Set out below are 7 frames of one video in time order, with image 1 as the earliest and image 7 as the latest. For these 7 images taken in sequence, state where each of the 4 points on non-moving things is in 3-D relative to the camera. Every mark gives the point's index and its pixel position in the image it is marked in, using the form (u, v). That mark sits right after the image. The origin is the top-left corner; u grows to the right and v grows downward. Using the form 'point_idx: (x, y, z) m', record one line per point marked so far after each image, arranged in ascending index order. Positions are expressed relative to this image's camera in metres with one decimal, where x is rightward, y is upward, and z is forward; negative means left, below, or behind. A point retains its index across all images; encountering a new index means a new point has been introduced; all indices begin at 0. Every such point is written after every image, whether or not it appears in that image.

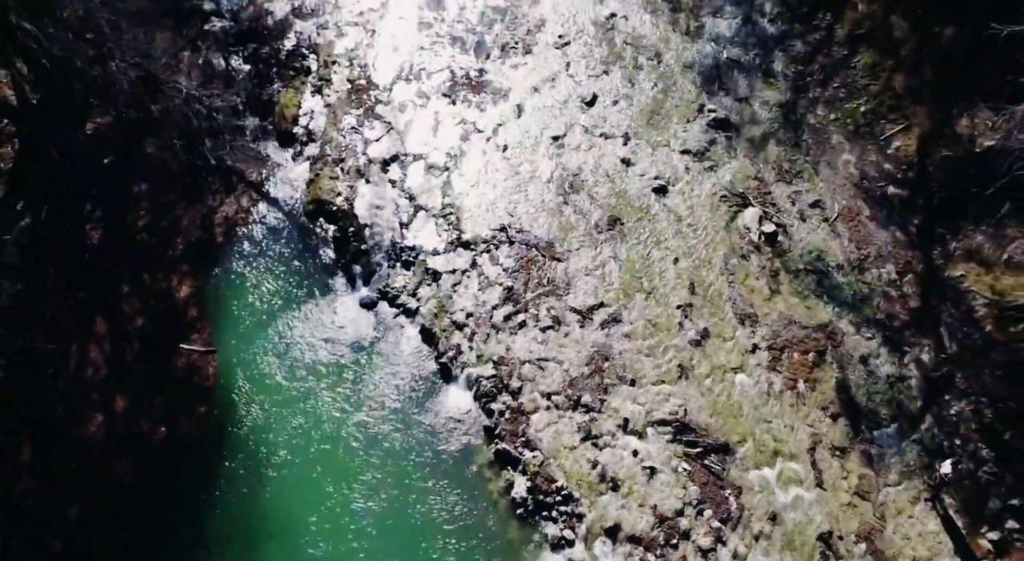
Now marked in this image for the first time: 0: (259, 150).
0: (-3.2, +1.7, +10.5) m
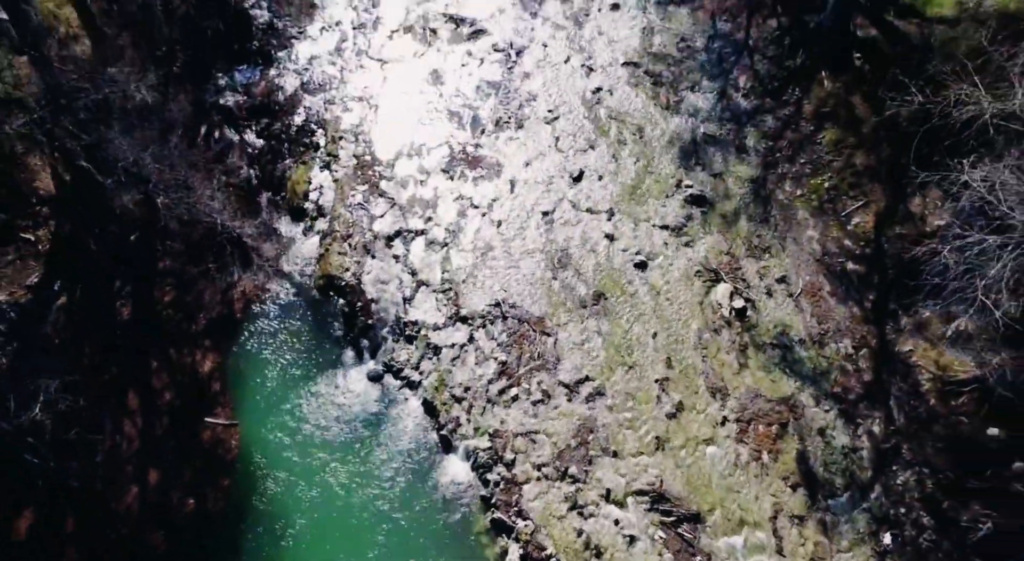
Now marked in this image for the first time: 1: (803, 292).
0: (-3.3, +0.8, +11.4) m
1: (+3.2, -0.1, +9.2) m
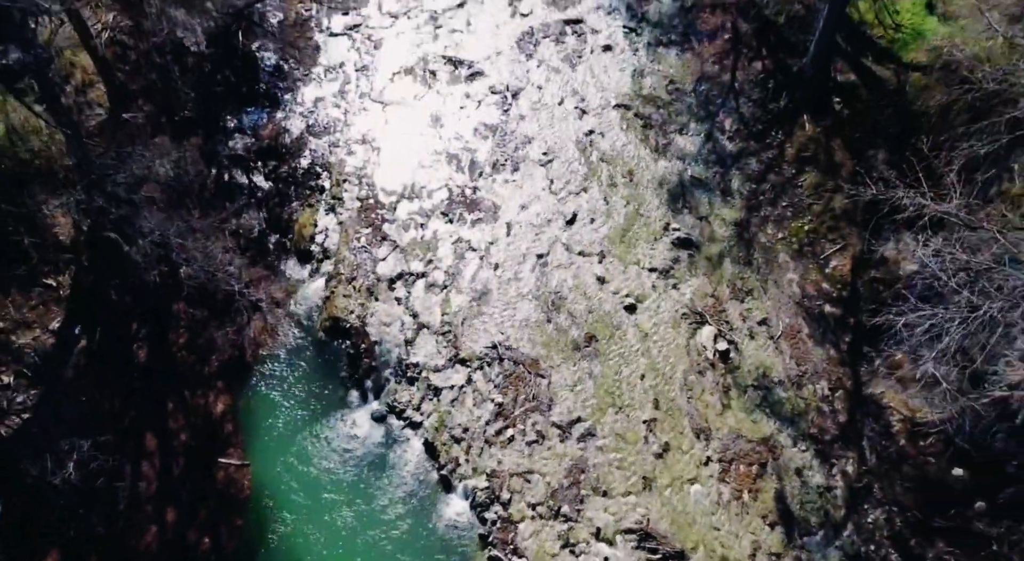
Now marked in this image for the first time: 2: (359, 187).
0: (-3.4, +0.2, +11.9) m
1: (+3.2, -0.6, +9.7) m
2: (-2.4, +1.4, +12.6) m
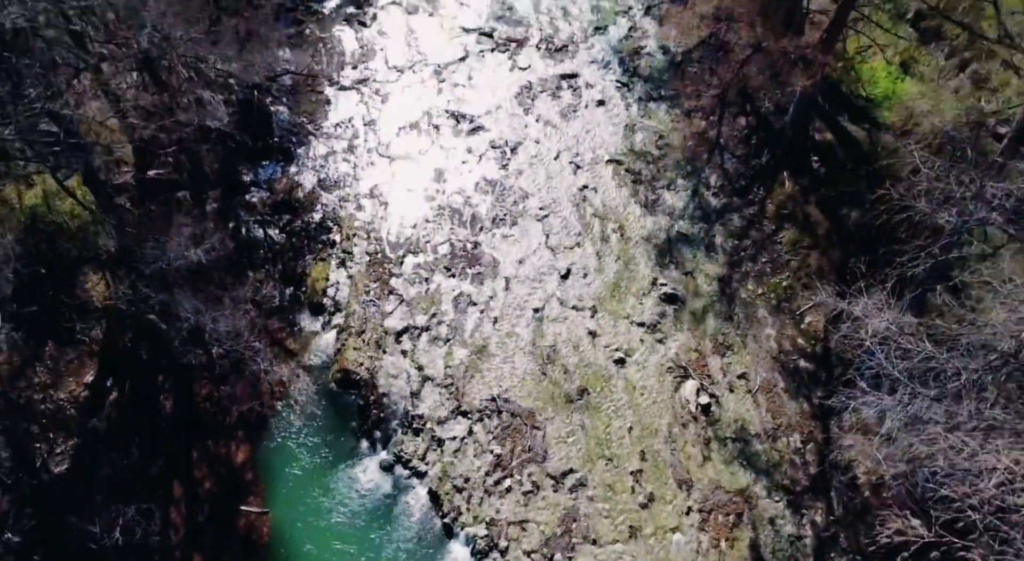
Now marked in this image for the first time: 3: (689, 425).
0: (-3.4, -0.6, +12.7) m
1: (+3.1, -1.4, +10.4) m
2: (-2.4, +0.6, +13.5) m
3: (+2.2, -1.8, +10.3) m
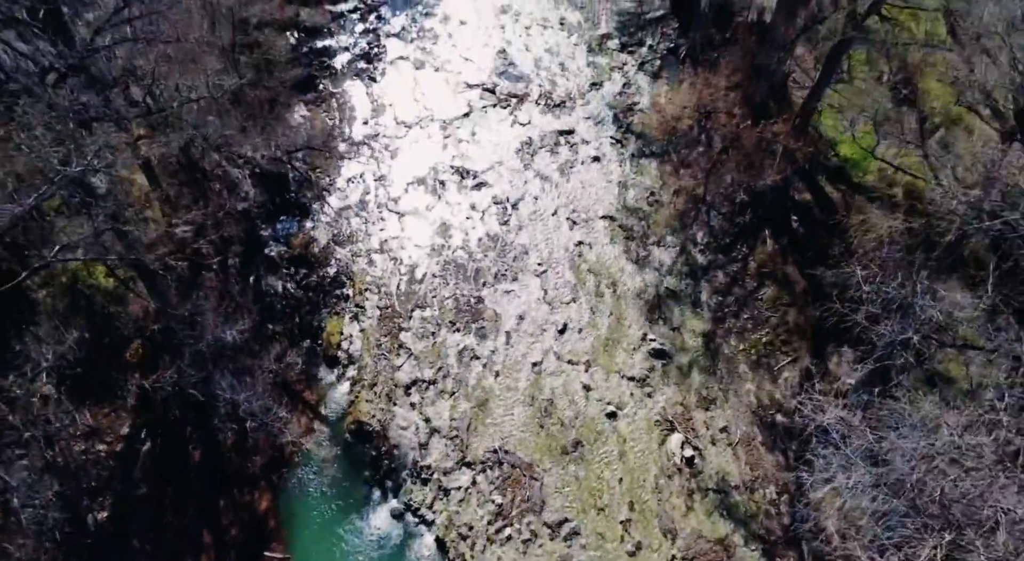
0: (-3.3, -1.5, +13.7) m
1: (+3.1, -2.2, +11.3) m
2: (-2.4, -0.3, +14.4) m
3: (+2.2, -2.6, +11.2) m
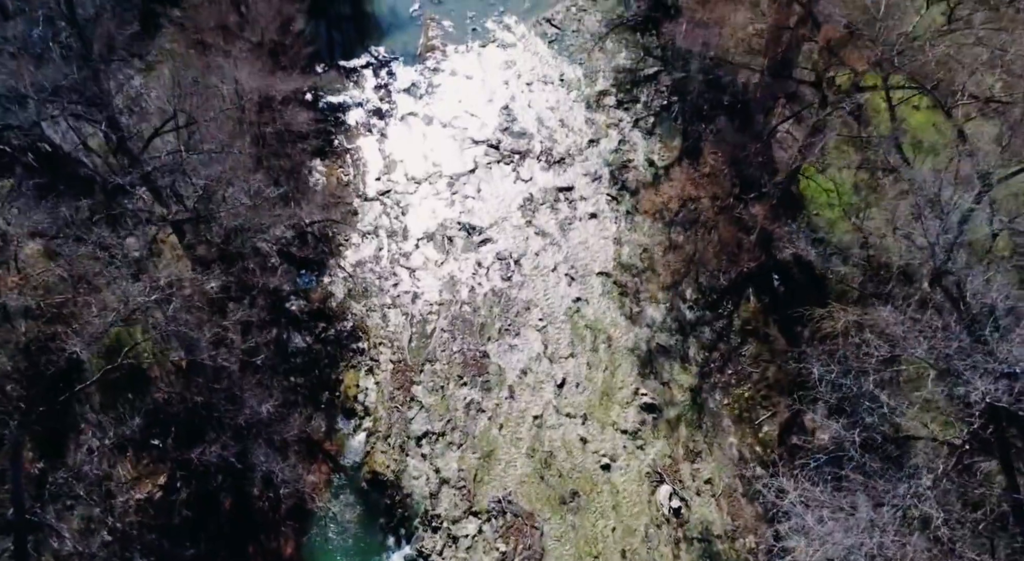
0: (-3.3, -2.6, +14.9) m
1: (+3.2, -3.2, +12.3) m
2: (-2.3, -1.3, +15.6) m
3: (+2.2, -3.6, +12.3) m
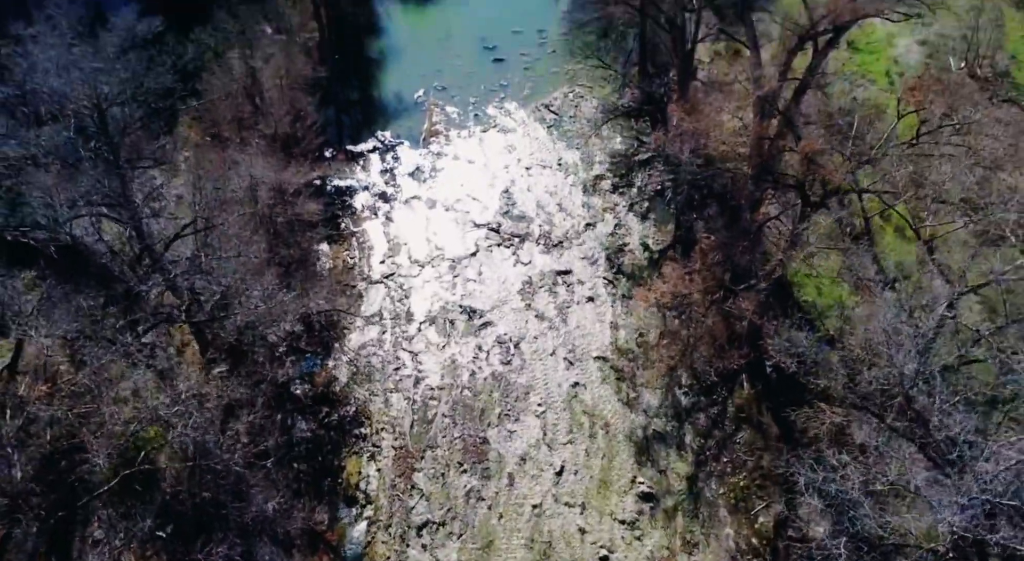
0: (-3.3, -4.2, +15.1) m
1: (+3.1, -4.6, +12.4) m
2: (-2.3, -3.0, +15.8) m
3: (+2.2, -5.0, +12.4) m
